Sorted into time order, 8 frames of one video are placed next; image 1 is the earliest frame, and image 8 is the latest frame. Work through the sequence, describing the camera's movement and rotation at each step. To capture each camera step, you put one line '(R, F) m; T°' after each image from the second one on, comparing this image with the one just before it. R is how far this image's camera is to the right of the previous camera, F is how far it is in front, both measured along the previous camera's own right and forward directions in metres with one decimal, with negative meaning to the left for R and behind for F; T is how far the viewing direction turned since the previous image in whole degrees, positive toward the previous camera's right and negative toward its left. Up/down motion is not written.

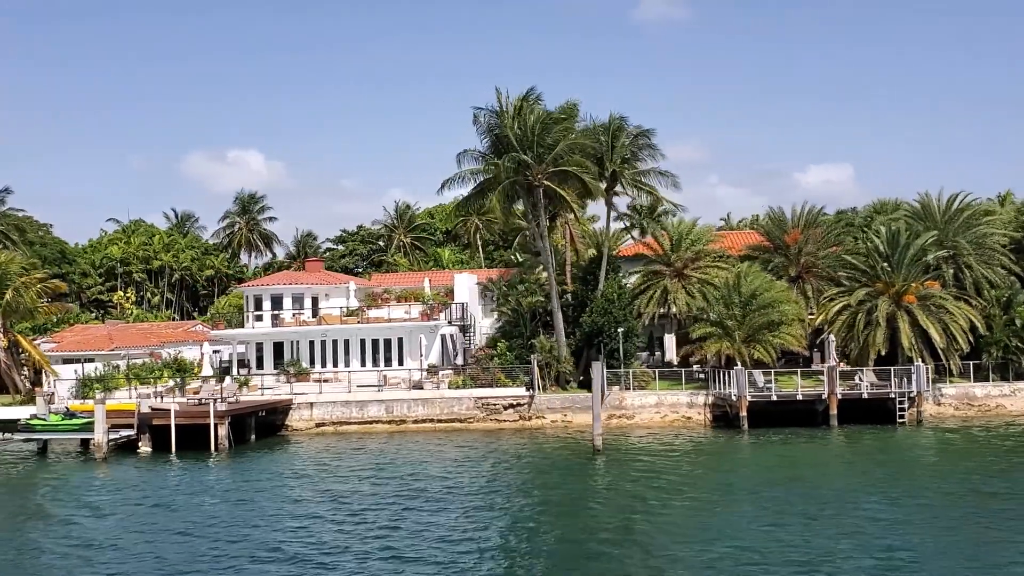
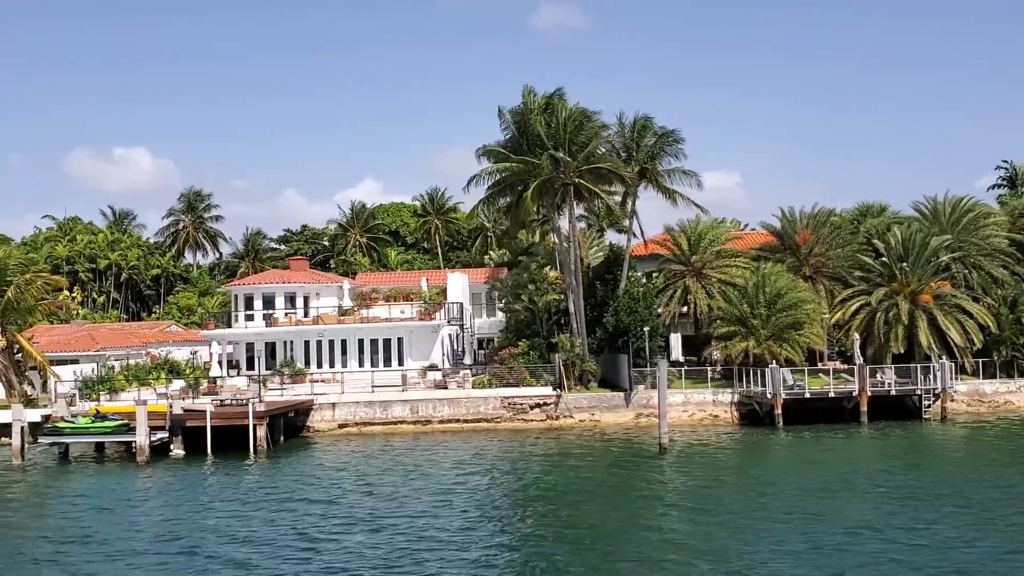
(-4.4, +0.6) m; +4°
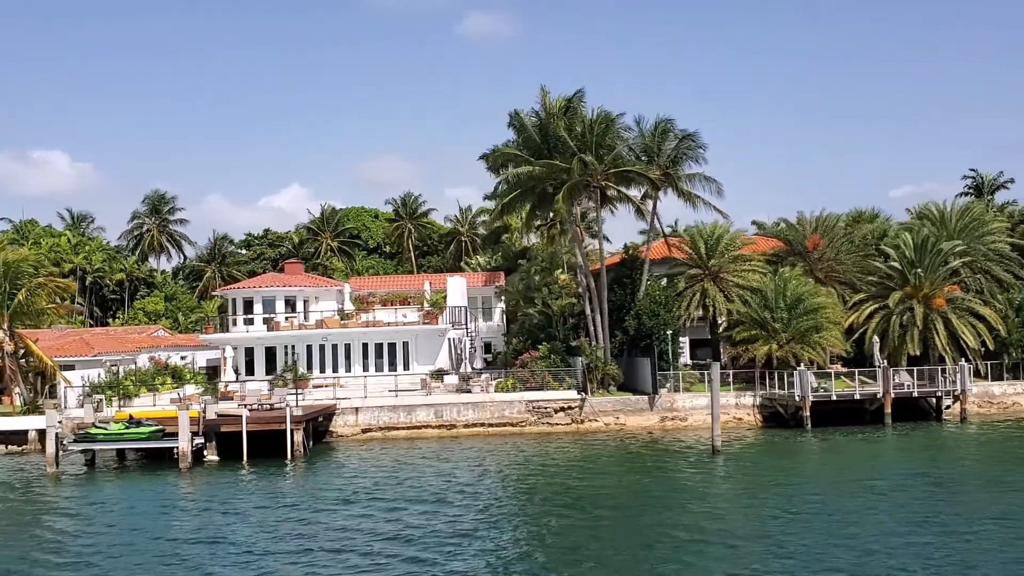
(-3.2, +0.3) m; +3°
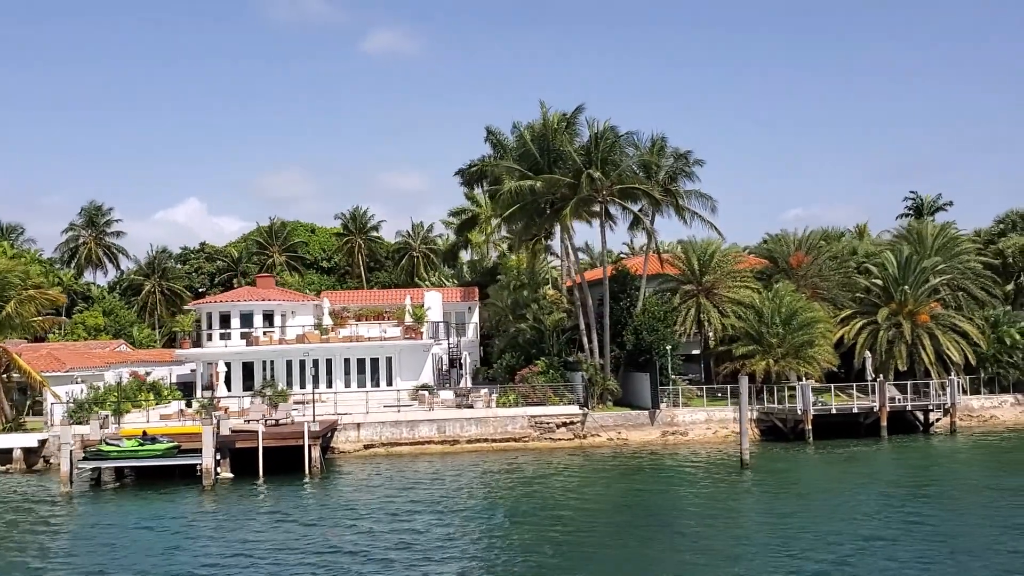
(-3.3, +0.1) m; +4°
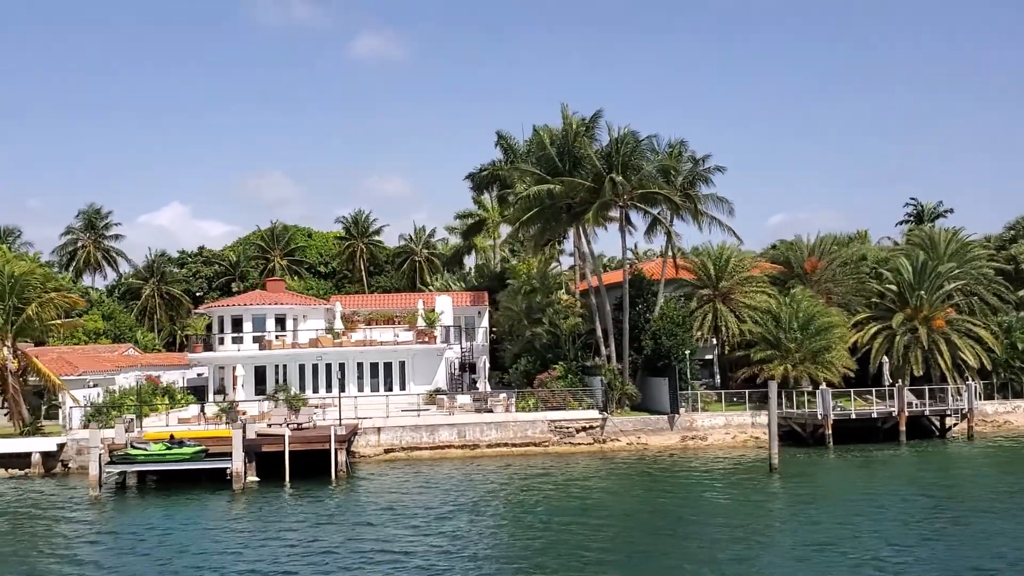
(-1.2, 0.0) m; 0°
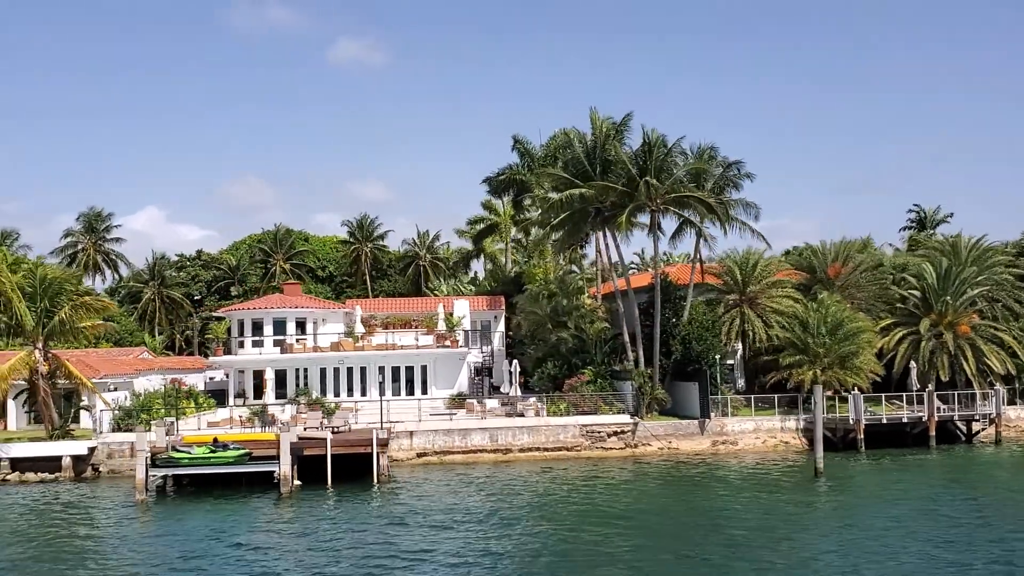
(-1.8, 0.0) m; 0°
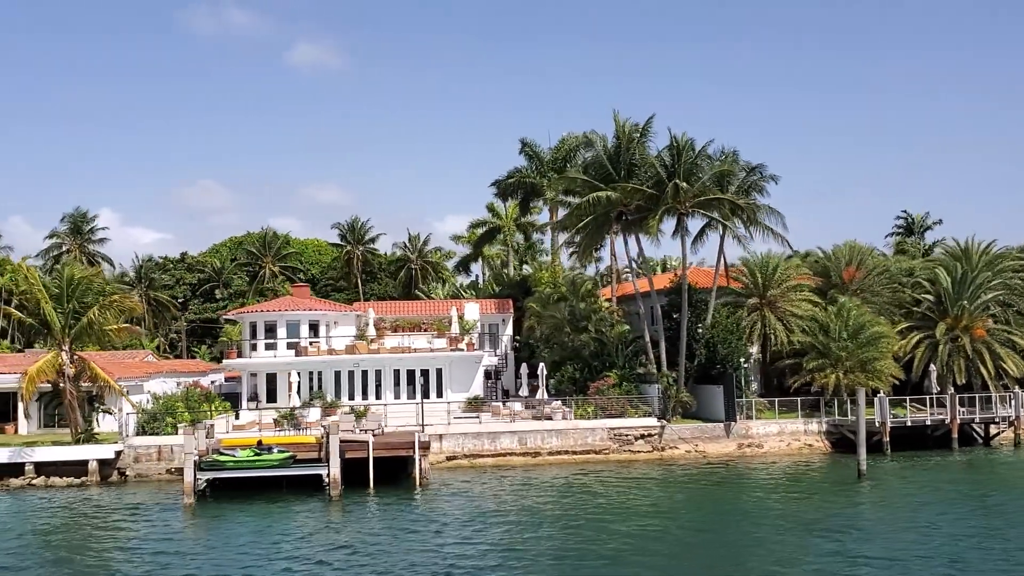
(-2.3, 0.0) m; +1°
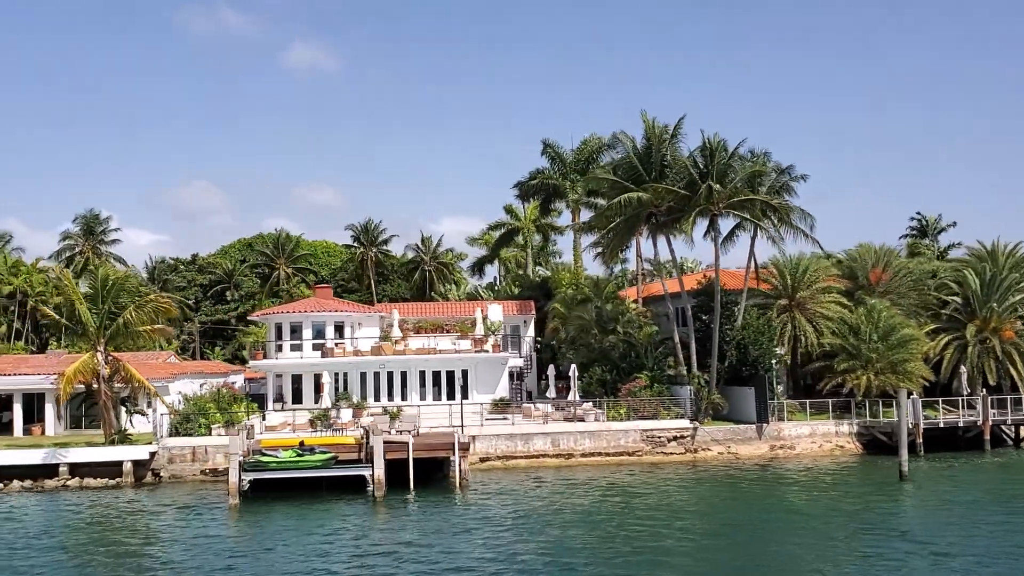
(-1.2, 0.0) m; -1°
